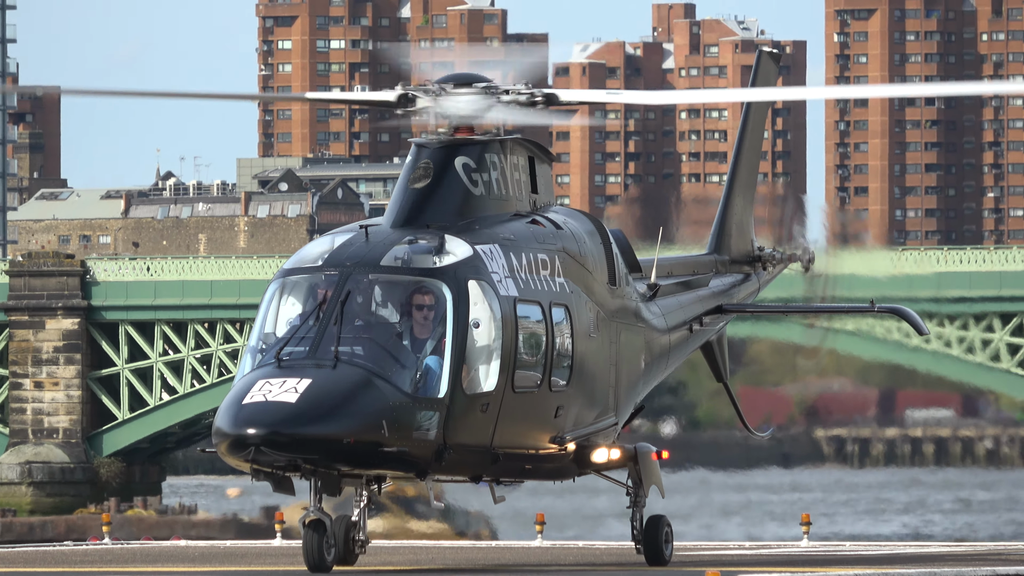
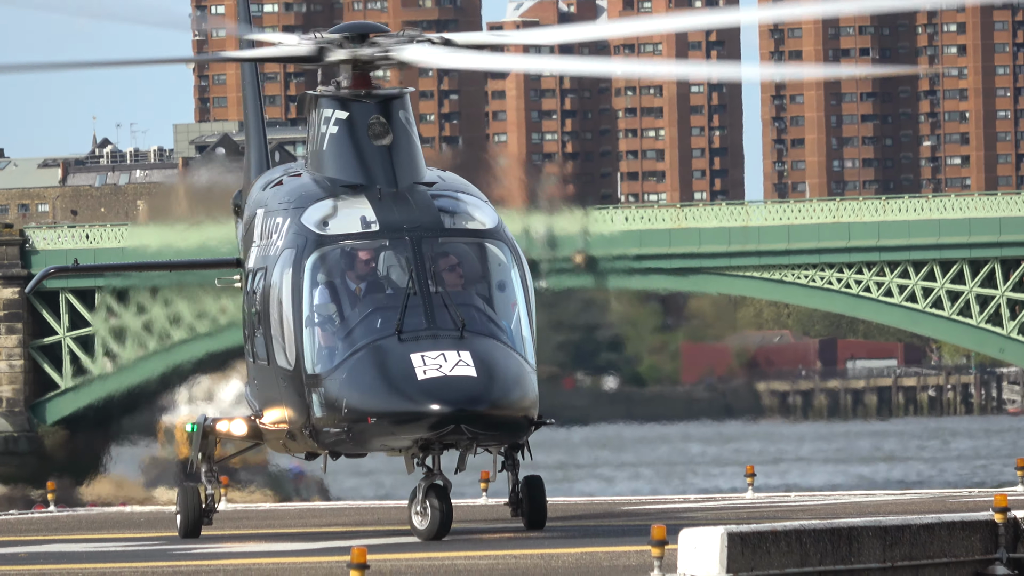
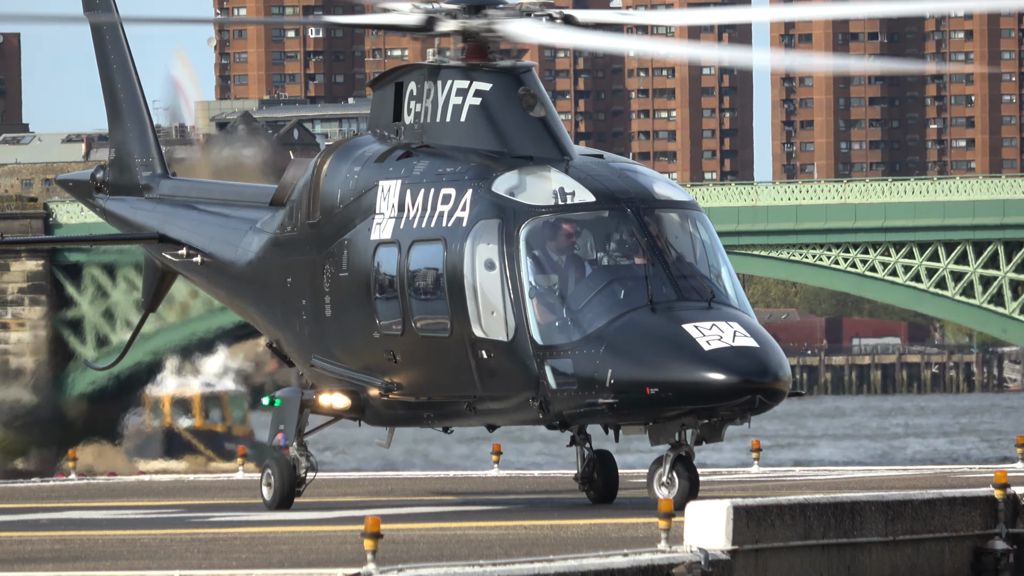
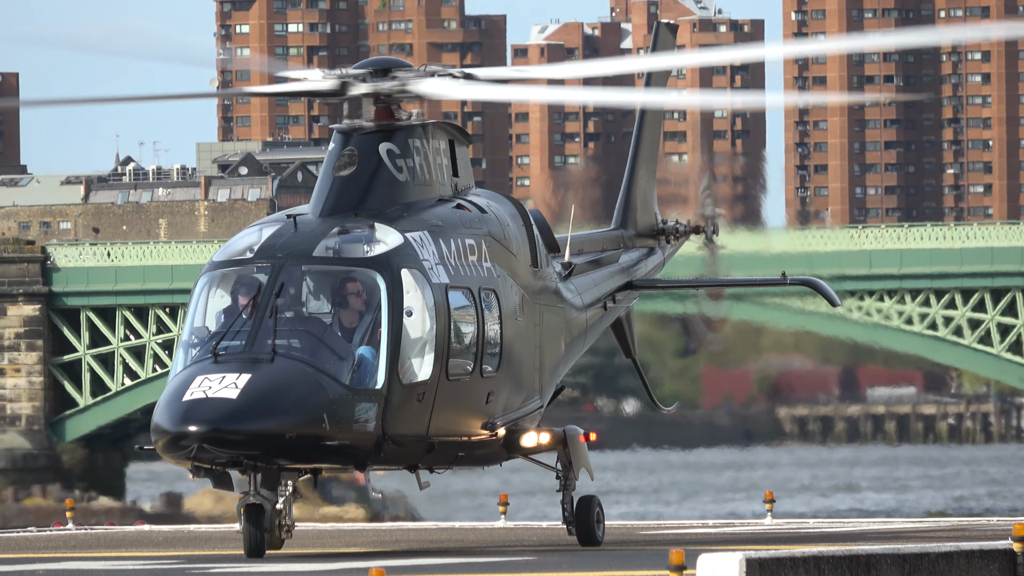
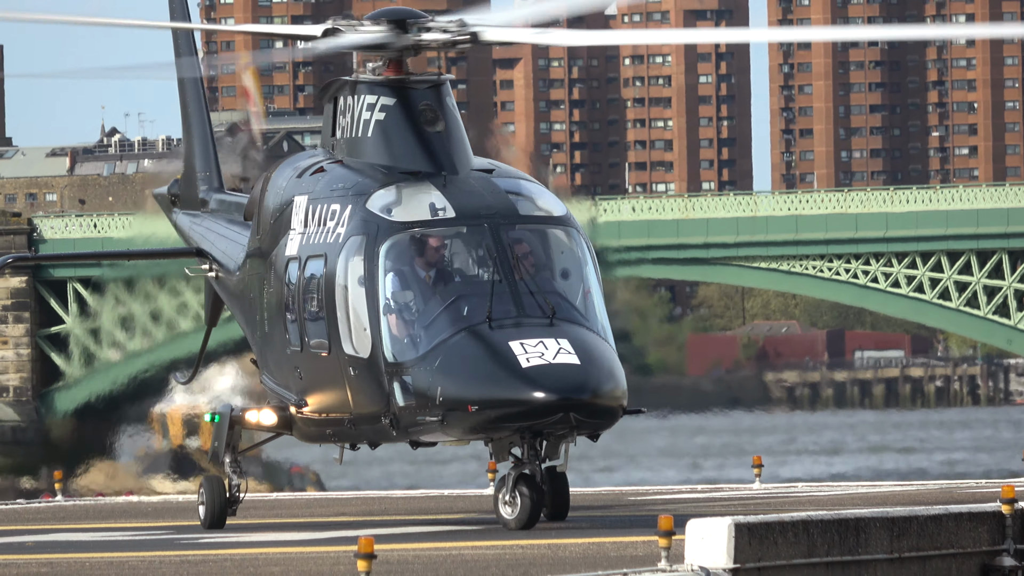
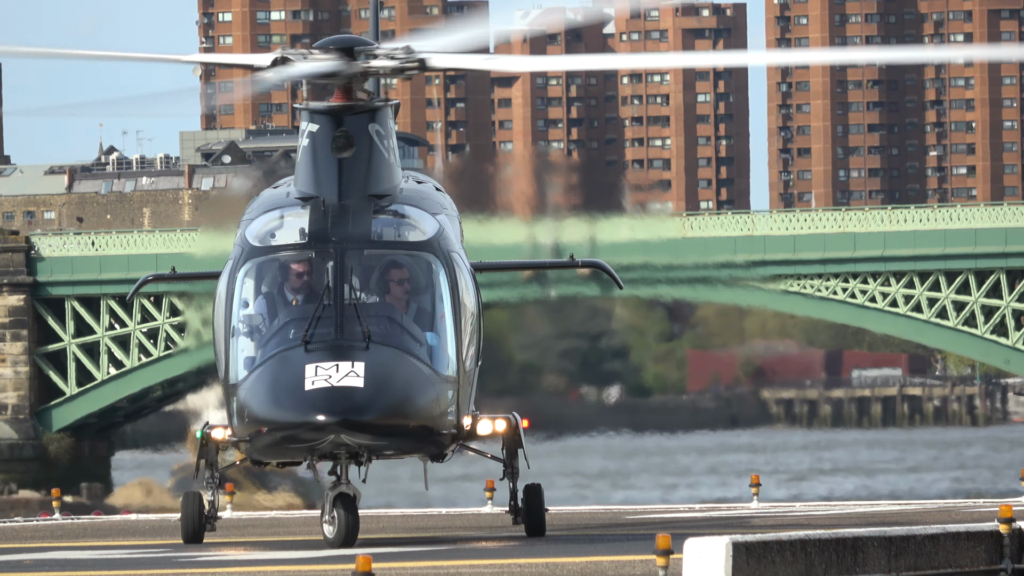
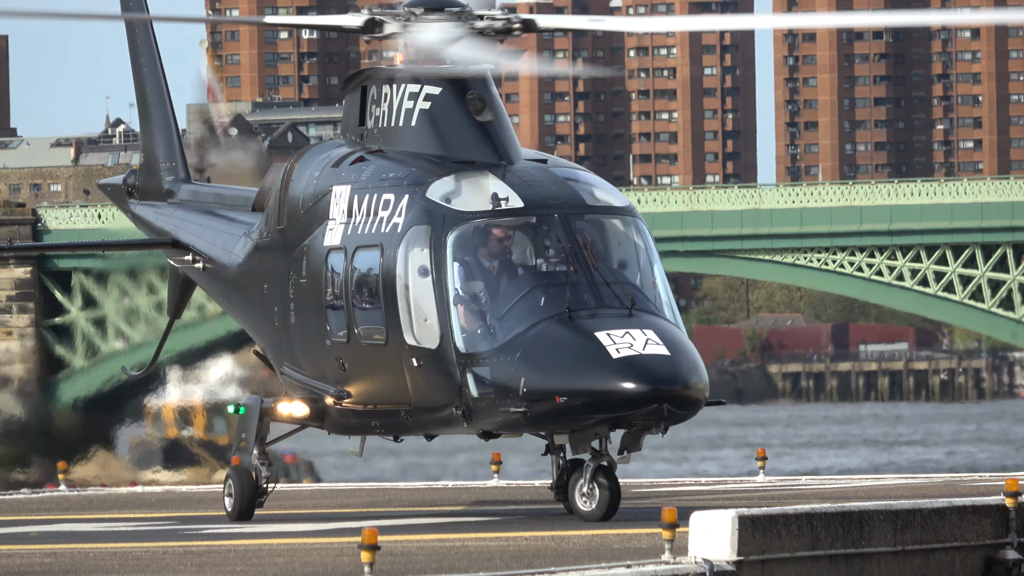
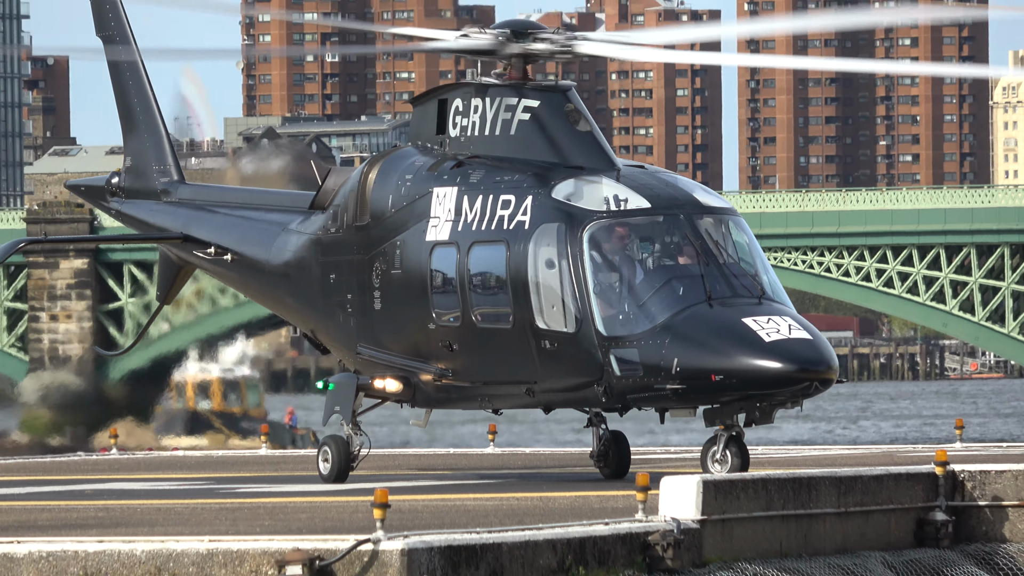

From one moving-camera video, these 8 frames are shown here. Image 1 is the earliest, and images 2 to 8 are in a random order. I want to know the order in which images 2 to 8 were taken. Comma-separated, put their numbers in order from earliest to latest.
4, 6, 2, 5, 7, 3, 8
